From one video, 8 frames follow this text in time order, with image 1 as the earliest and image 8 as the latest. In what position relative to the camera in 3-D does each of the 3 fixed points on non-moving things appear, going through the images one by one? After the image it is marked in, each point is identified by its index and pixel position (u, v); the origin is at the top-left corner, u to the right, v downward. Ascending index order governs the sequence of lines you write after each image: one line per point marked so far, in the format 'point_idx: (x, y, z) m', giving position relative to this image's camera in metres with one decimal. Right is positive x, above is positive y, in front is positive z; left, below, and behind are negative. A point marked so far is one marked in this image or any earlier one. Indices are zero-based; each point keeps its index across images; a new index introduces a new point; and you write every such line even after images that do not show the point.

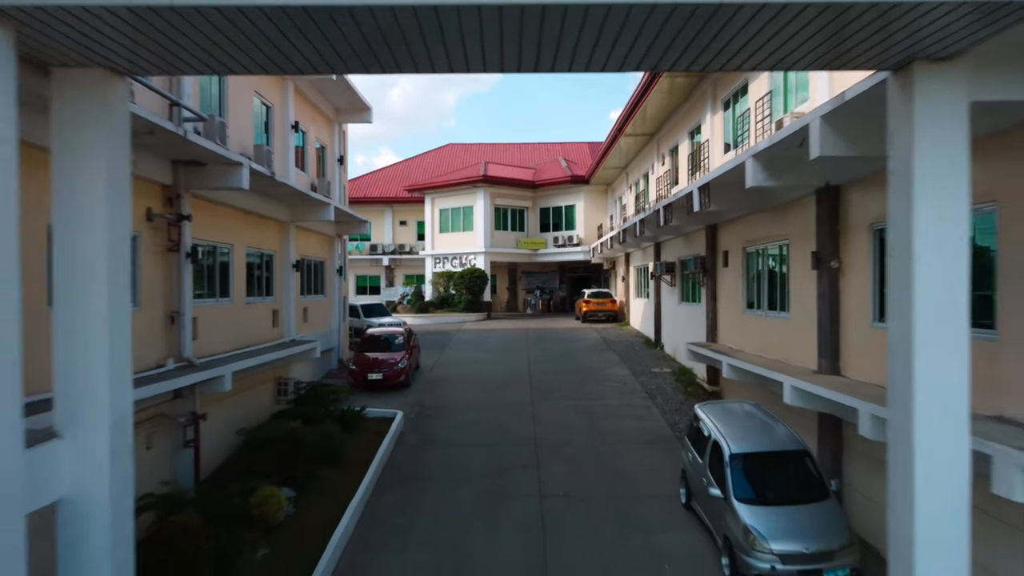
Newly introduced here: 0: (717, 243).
0: (+3.4, +0.7, +13.1) m
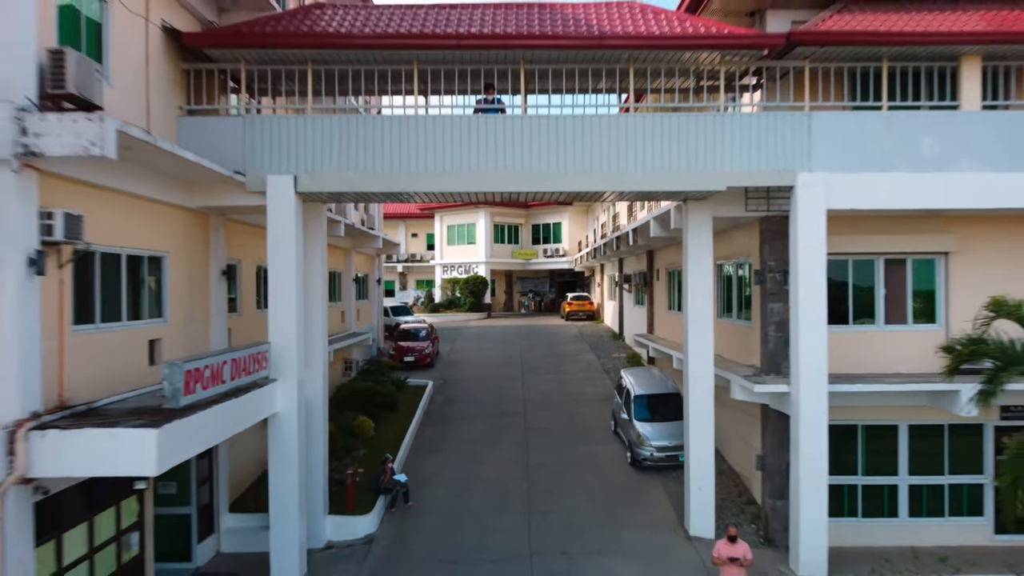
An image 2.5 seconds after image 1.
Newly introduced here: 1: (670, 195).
0: (+3.3, +0.6, +18.5) m
1: (+1.9, +1.1, +9.4) m
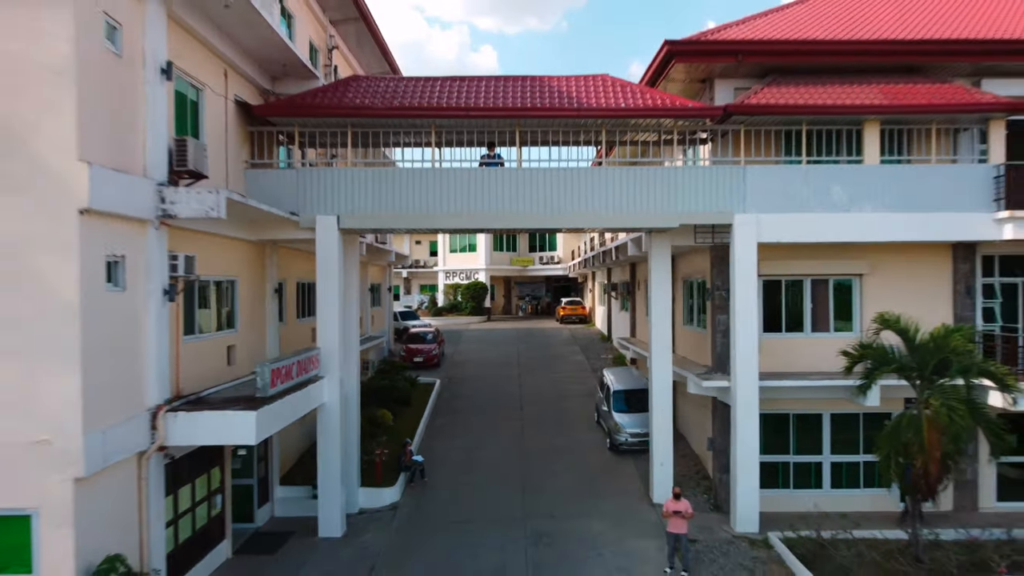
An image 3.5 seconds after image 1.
0: (+3.2, +0.3, +20.8) m
1: (+1.8, +0.9, +11.8) m
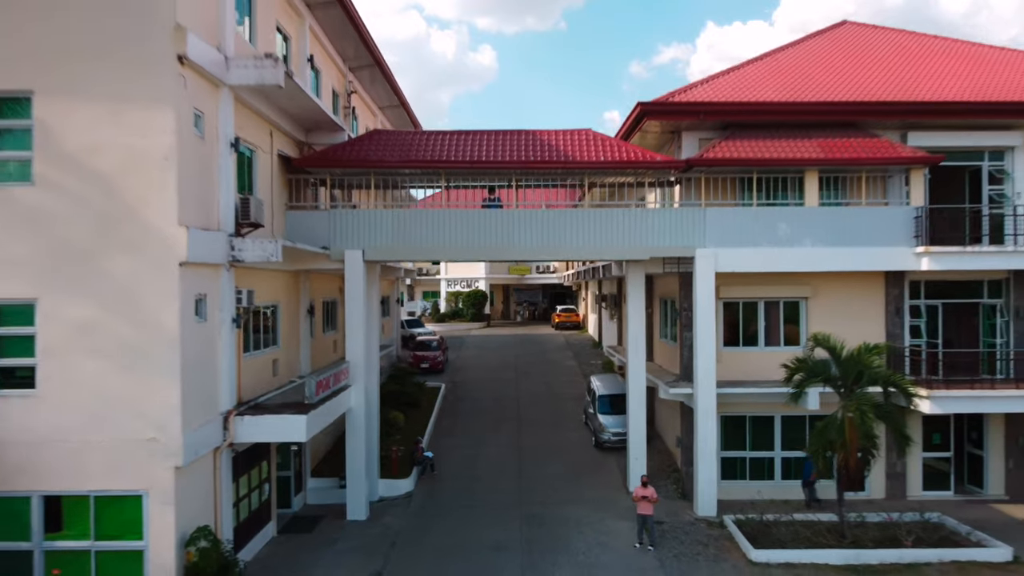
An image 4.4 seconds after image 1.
0: (+3.1, 0.0, +23.0) m
1: (+1.8, +0.5, +13.9) m
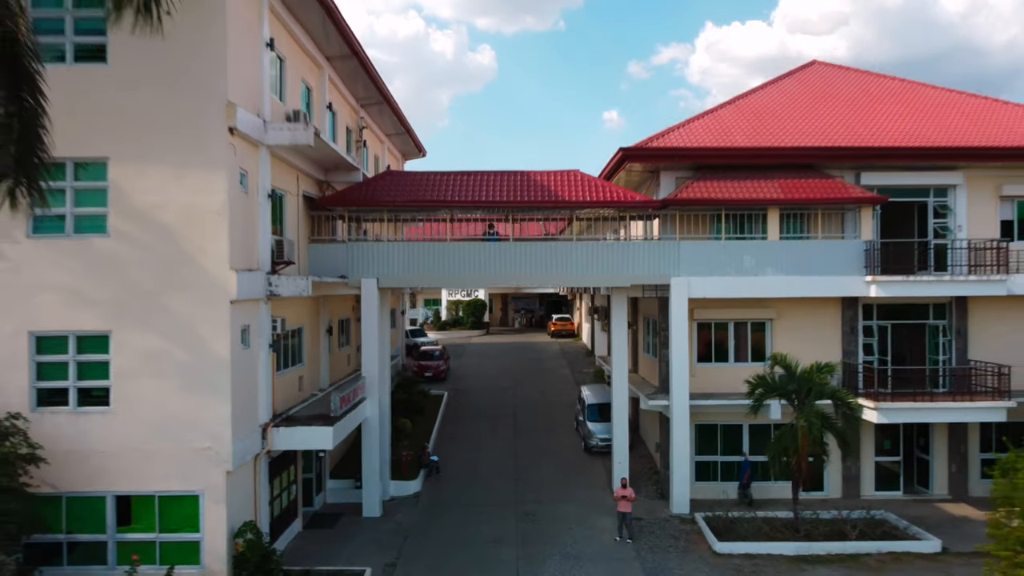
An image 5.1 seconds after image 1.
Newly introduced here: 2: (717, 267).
0: (+3.1, -0.5, +24.8) m
1: (+1.7, 0.0, +15.7) m
2: (+3.9, +0.4, +15.2) m
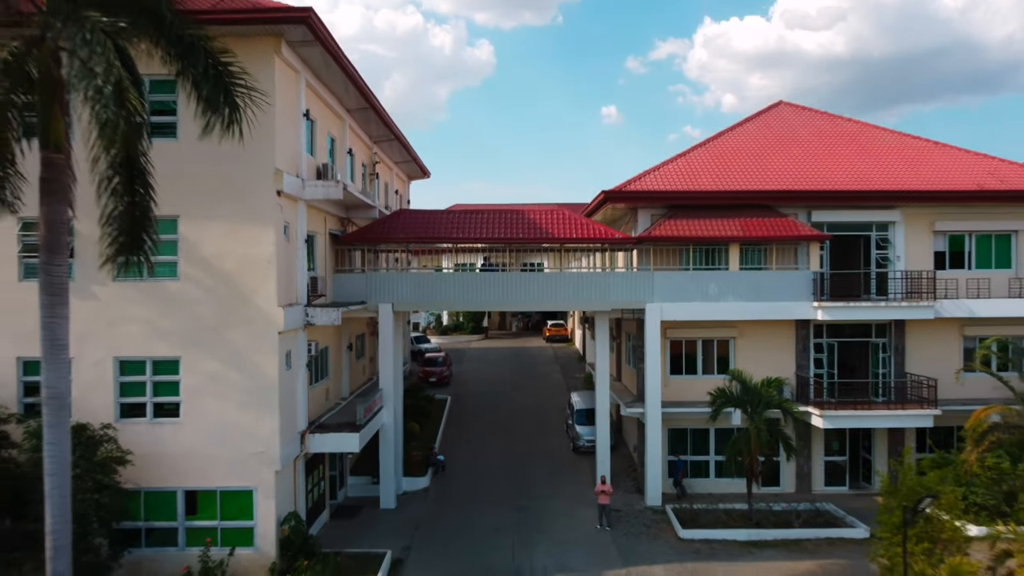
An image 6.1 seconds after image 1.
0: (+3.0, -1.0, +27.2) m
1: (+1.6, -0.5, +18.1) m
2: (+3.8, -0.1, +17.7) m
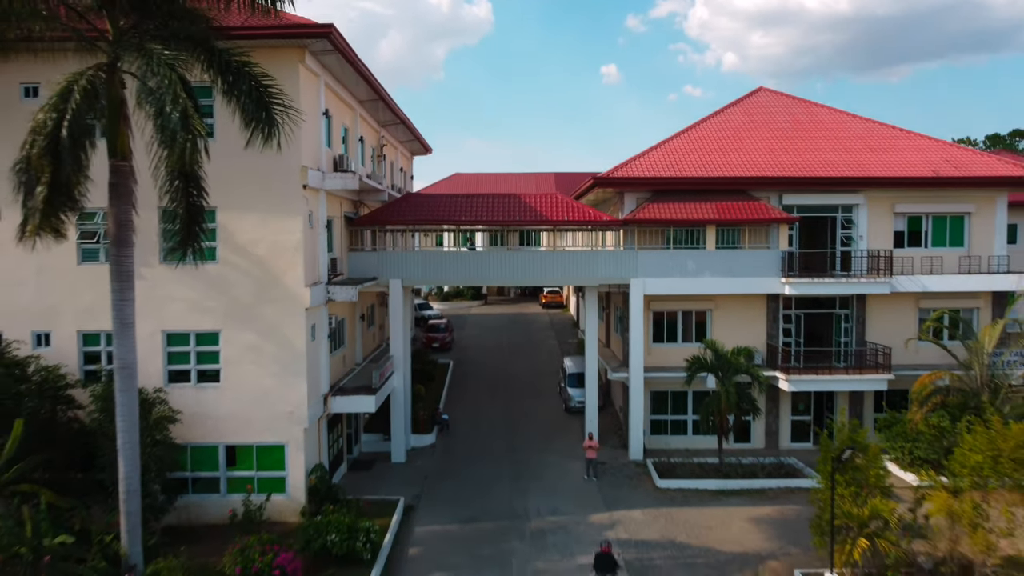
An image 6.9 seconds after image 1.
0: (+2.9, +0.1, +29.1) m
1: (+1.6, +0.1, +20.0) m
2: (+3.8, +0.4, +19.6) m
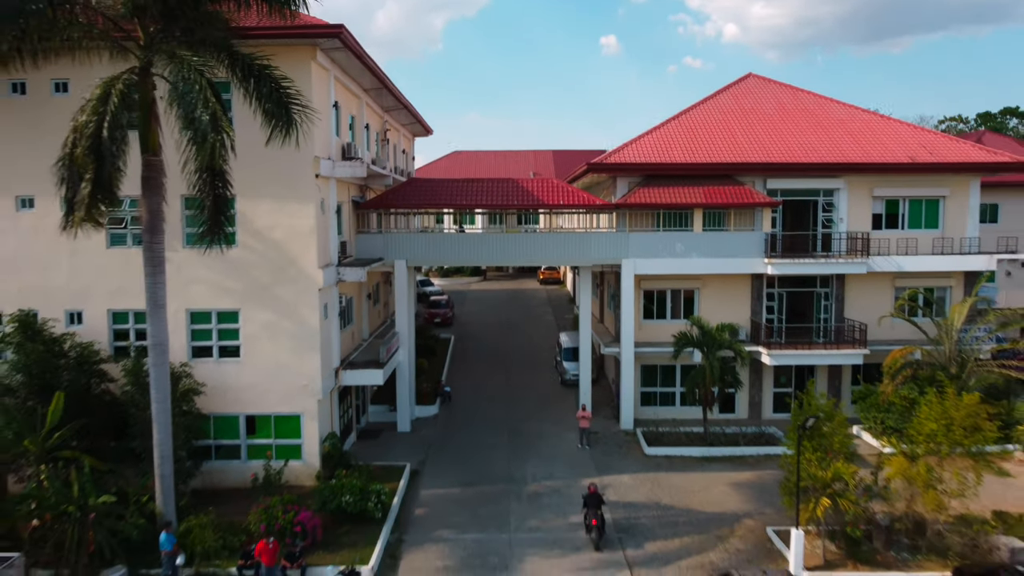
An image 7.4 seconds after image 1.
0: (+2.8, +0.9, +30.3) m
1: (+1.5, +0.6, +21.2) m
2: (+3.7, +1.0, +20.7) m
